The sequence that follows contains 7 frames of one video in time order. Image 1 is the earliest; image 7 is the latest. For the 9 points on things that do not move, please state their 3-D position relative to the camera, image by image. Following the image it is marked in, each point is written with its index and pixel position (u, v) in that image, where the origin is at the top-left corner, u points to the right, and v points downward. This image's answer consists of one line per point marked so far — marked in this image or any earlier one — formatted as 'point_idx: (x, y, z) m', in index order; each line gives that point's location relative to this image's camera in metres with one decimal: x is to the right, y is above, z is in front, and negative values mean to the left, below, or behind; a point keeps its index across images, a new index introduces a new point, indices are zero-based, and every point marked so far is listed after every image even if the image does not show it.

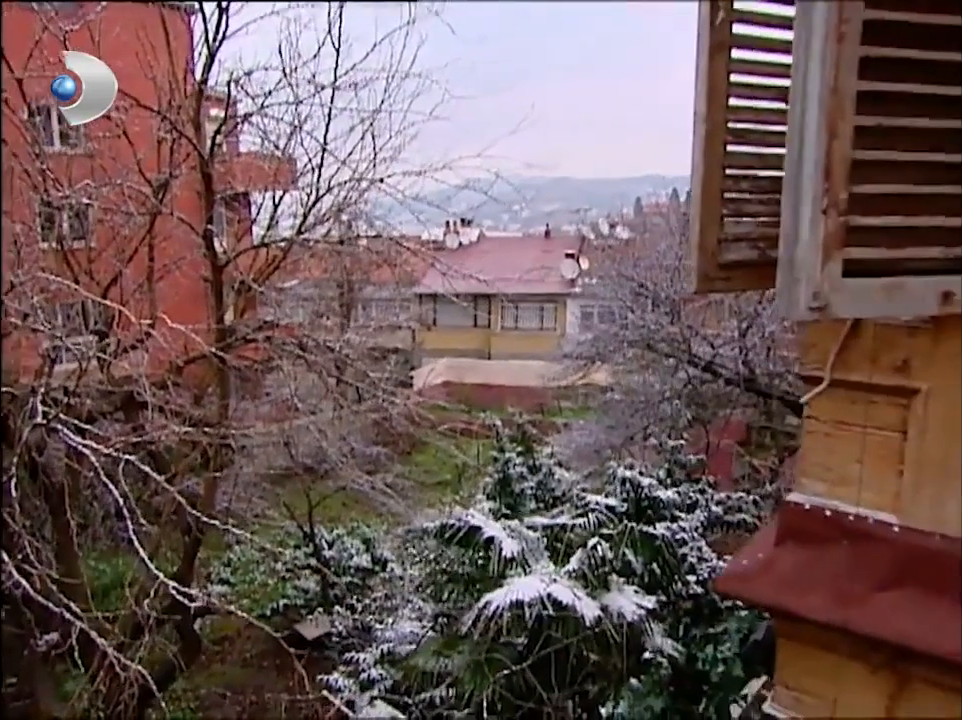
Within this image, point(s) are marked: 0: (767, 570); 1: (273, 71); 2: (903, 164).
0: (+0.8, -0.6, +2.1) m
1: (-1.7, +2.3, +6.4) m
2: (+0.8, +0.4, +1.6) m
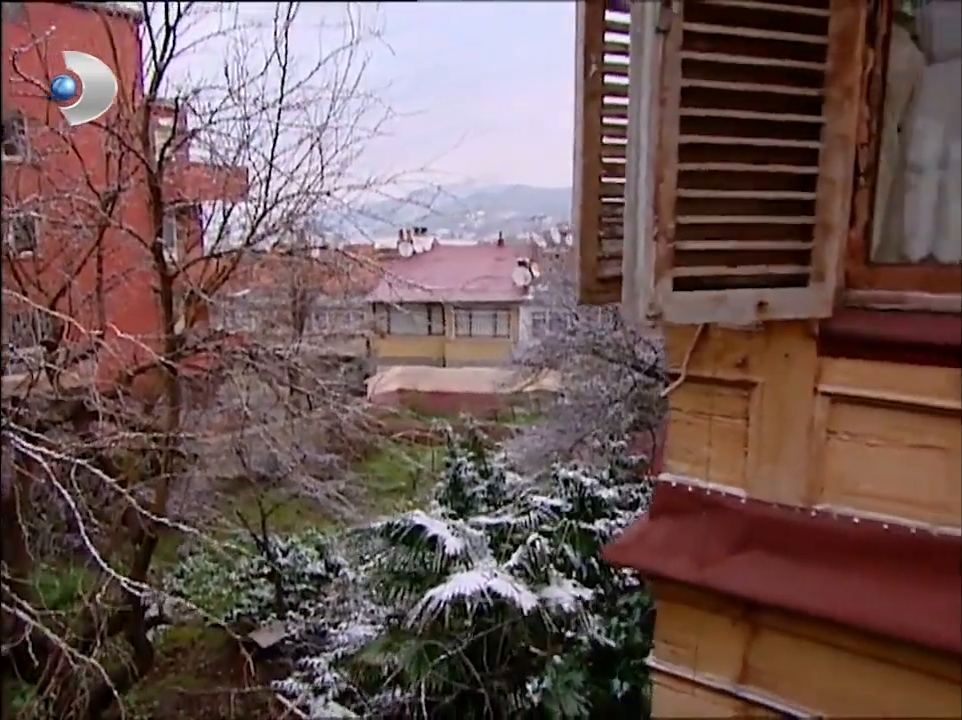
0: (+0.5, -0.6, +2.5) m
1: (-2.2, +2.3, +6.7) m
2: (+0.6, +0.4, +2.0) m
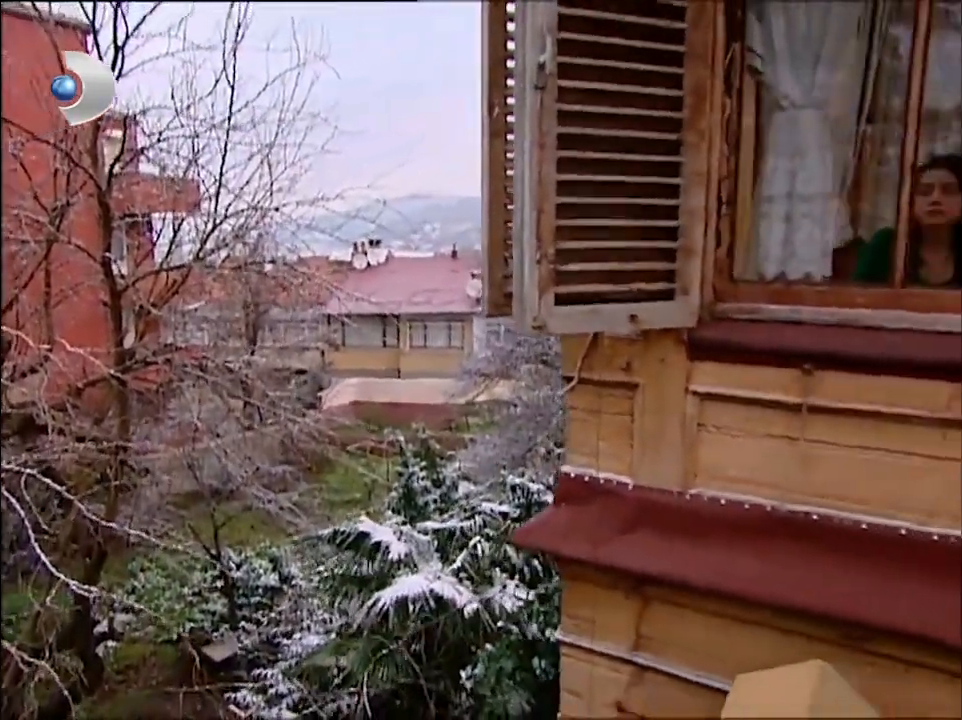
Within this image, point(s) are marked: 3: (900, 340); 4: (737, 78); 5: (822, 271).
0: (+0.2, -0.6, +2.8) m
1: (-2.7, +2.2, +6.9) m
2: (+0.3, +0.4, +2.3) m
3: (+1.2, +0.1, +2.3) m
4: (+0.8, +0.9, +2.5) m
5: (+1.1, +0.3, +2.5) m
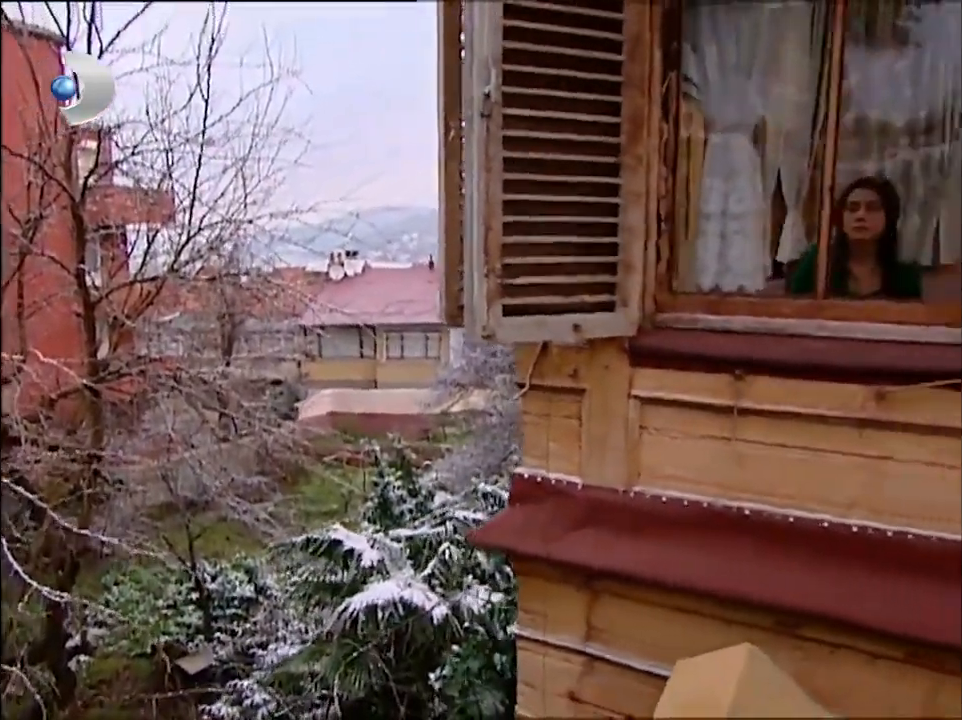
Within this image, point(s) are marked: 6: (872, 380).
0: (+0.1, -0.6, +2.9) m
1: (-3.0, +2.1, +7.0) m
2: (+0.2, +0.4, +2.5) m
3: (+1.1, 0.0, +2.5) m
4: (+0.7, +0.9, +2.7) m
5: (+0.9, +0.3, +2.7) m
6: (+1.2, -0.1, +2.4) m
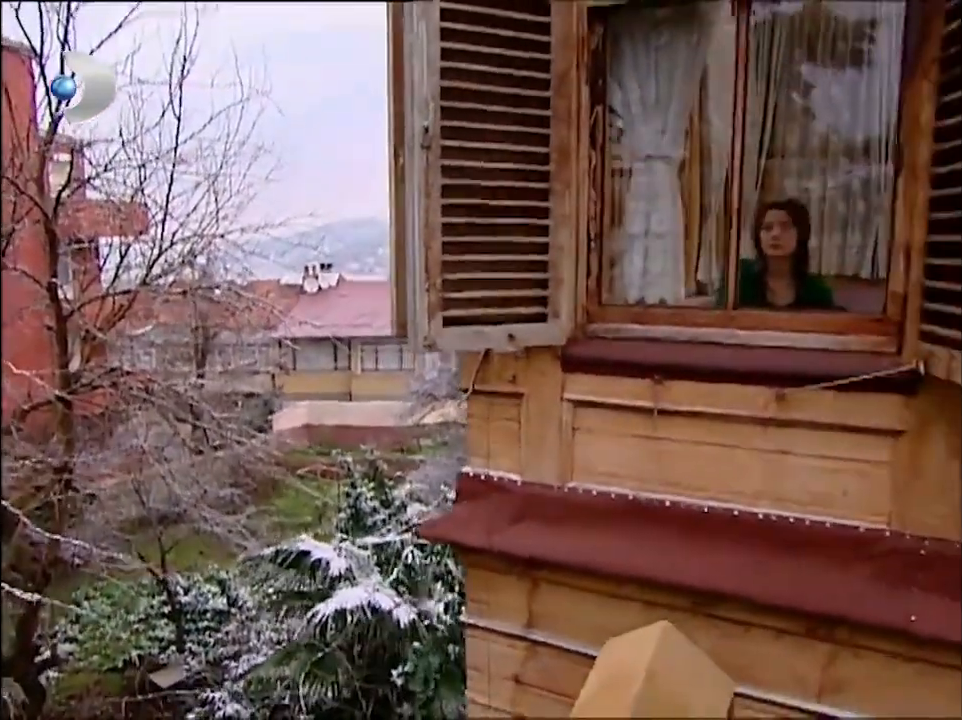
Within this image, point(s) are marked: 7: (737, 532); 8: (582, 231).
0: (-0.1, -0.6, +3.2) m
1: (-3.3, +2.0, +7.2) m
2: (0.0, +0.3, +2.8) m
3: (+0.9, 0.0, +2.8) m
4: (+0.4, +0.8, +3.0) m
5: (+0.7, +0.2, +3.0) m
6: (+1.0, -0.1, +2.7) m
7: (+0.9, -0.6, +2.7) m
8: (+0.4, +0.5, +3.0) m
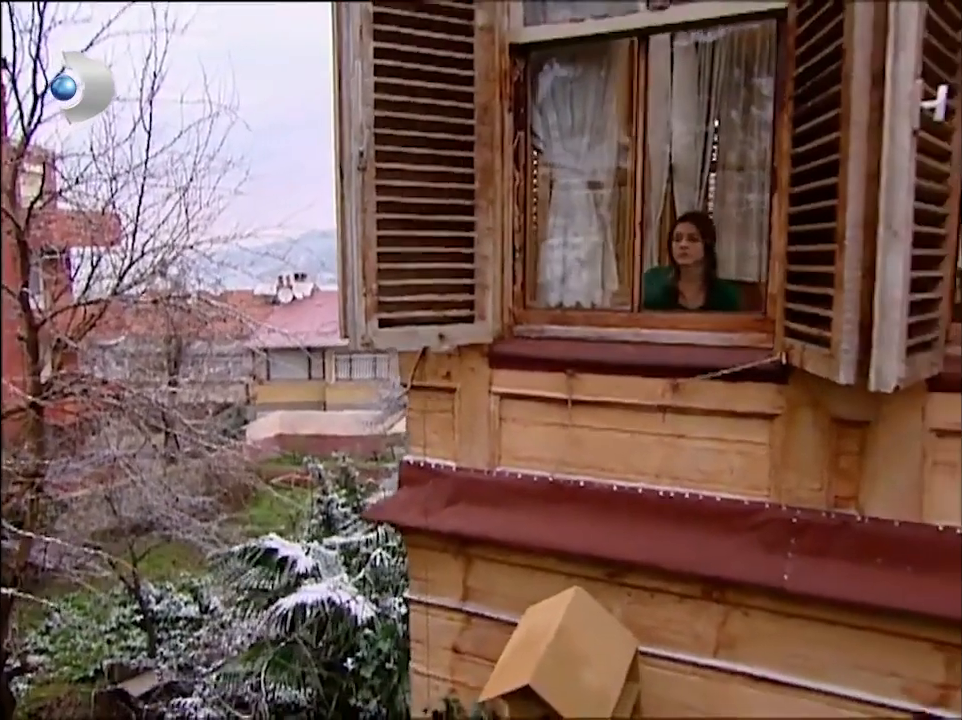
0: (-0.4, -0.6, +3.5) m
1: (-3.7, +1.9, +7.5) m
2: (-0.3, +0.4, +3.1) m
3: (+0.6, 0.0, +3.1) m
4: (+0.2, +0.9, +3.3) m
5: (+0.5, +0.2, +3.3) m
6: (+0.7, -0.1, +3.0) m
7: (+0.6, -0.6, +3.1) m
8: (+0.1, +0.5, +3.3) m
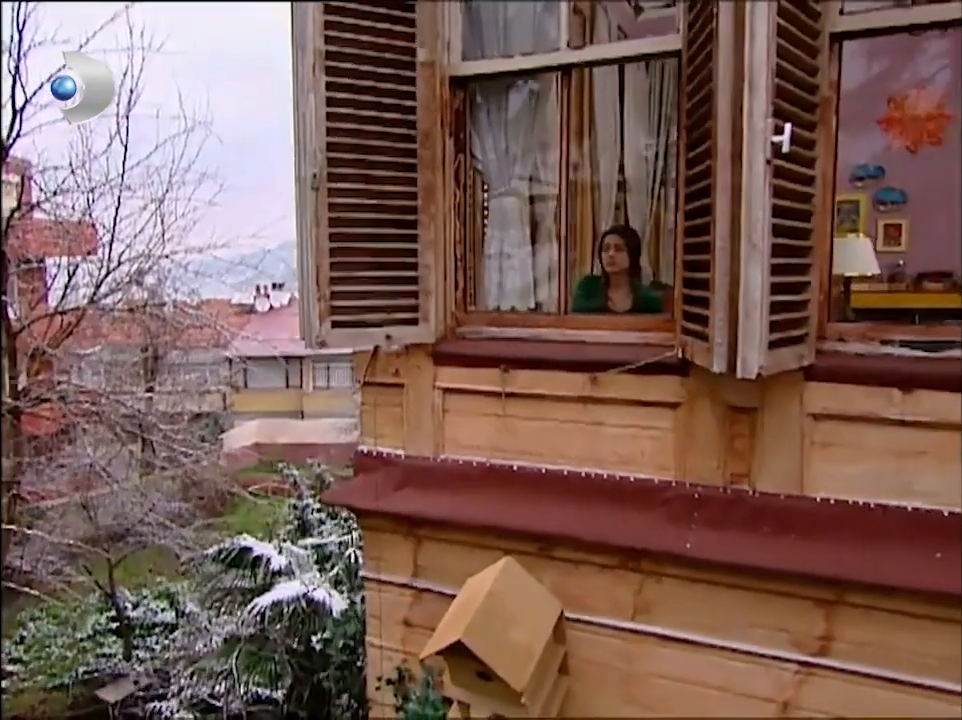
0: (-0.7, -0.6, +3.9) m
1: (-4.1, +1.9, +7.8) m
2: (-0.5, +0.4, +3.5) m
3: (+0.3, +0.1, +3.5) m
4: (-0.1, +0.9, +3.7) m
5: (+0.2, +0.3, +3.7) m
6: (+0.5, 0.0, +3.4) m
7: (+0.4, -0.6, +3.5) m
8: (-0.2, +0.5, +3.7) m
